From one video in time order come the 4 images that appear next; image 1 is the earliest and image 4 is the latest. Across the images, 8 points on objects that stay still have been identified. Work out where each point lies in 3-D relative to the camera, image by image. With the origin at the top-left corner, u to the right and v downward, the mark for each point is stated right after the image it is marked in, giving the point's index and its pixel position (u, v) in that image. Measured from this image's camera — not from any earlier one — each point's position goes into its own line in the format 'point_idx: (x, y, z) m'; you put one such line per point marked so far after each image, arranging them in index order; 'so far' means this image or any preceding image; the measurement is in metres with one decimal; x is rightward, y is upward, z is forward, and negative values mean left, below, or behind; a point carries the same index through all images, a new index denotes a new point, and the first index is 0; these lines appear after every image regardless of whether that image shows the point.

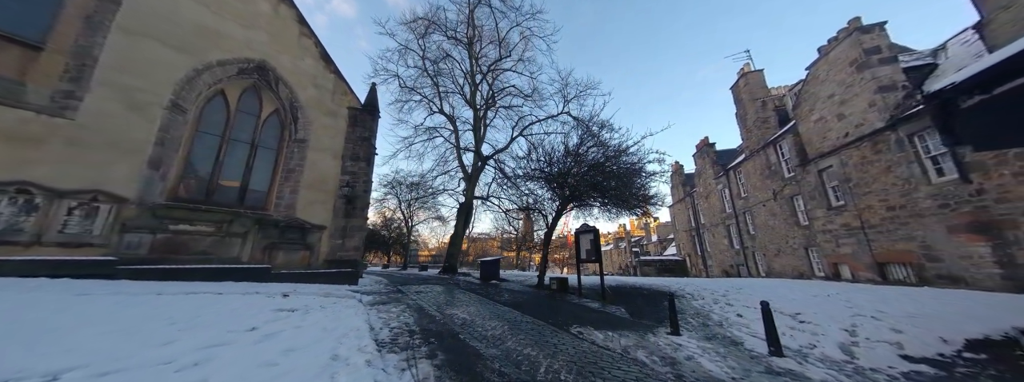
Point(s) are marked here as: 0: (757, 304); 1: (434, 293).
0: (+4.8, -2.2, +5.2) m
1: (-2.1, -2.8, +7.2) m
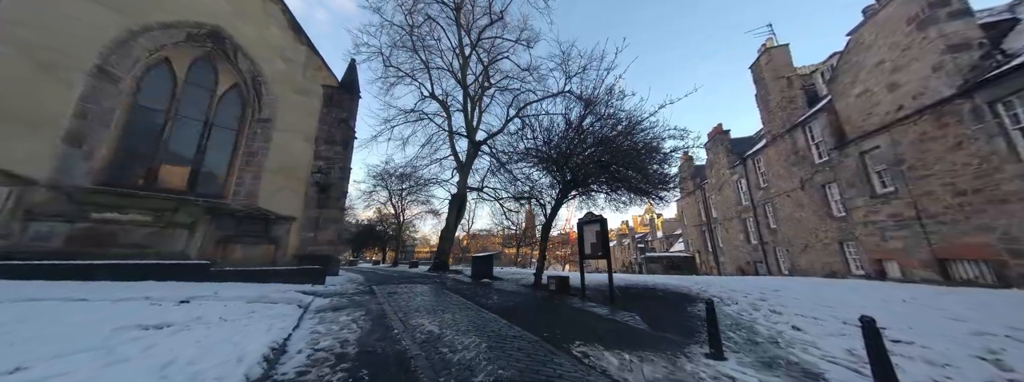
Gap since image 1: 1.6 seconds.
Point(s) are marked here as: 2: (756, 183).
0: (+4.6, -1.8, +4.0) m
1: (-2.3, -2.4, +6.1) m
2: (+13.9, +0.5, +15.0) m
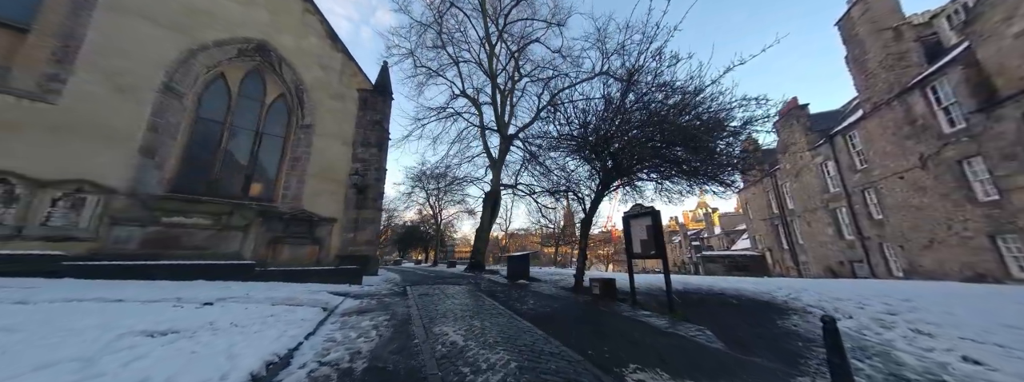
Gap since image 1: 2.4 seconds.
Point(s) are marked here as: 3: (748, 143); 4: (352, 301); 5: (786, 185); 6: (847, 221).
0: (+5.0, -1.5, +2.8) m
1: (-1.5, -2.3, +5.7) m
2: (+15.7, +1.2, +12.3) m
3: (+4.7, +0.9, +5.4) m
4: (-2.8, -1.9, +4.7) m
5: (+16.6, +0.3, +16.1) m
6: (+16.3, -1.4, +12.9) m
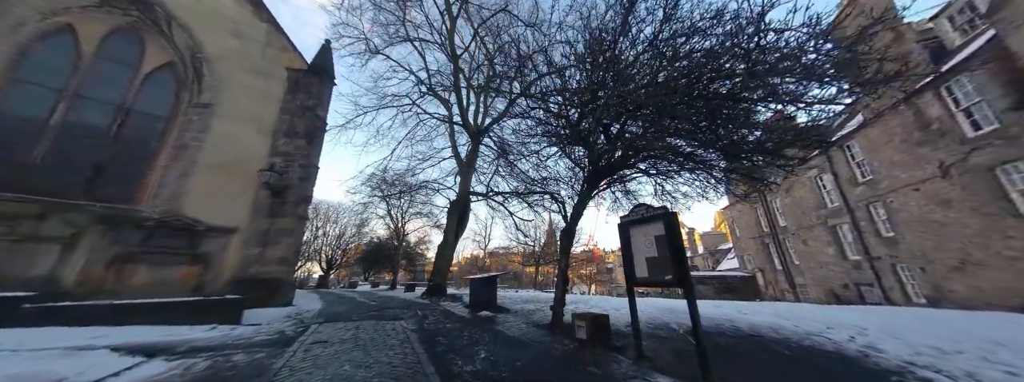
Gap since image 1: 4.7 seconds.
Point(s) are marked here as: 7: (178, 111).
0: (+4.4, -1.3, +1.2) m
1: (-2.3, -2.2, +3.7) m
2: (+14.5, +0.5, +11.6) m
3: (+4.0, +0.9, +4.0) m
4: (-3.5, -1.7, +2.6) m
5: (+15.2, -0.6, +15.4) m
6: (+15.1, -2.2, +12.0) m
7: (-7.7, +1.9, +6.2) m
